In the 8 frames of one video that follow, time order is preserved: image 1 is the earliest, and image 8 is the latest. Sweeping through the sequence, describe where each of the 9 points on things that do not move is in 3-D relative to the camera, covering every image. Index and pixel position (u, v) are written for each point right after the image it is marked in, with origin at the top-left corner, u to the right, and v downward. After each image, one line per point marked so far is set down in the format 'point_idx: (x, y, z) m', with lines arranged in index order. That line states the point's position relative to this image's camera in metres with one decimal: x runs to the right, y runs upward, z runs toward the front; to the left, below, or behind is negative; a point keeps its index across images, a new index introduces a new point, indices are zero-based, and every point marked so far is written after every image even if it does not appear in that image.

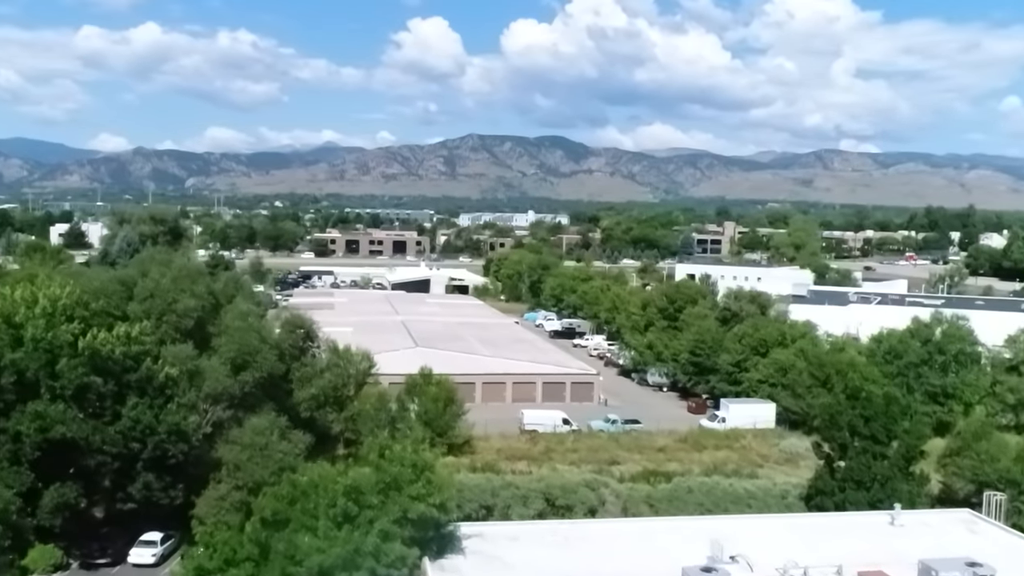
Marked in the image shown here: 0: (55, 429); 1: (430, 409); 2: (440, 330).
0: (-2.3, -0.7, +5.1) m
1: (-0.7, -1.0, +8.1) m
2: (-1.0, -0.6, +13.9) m
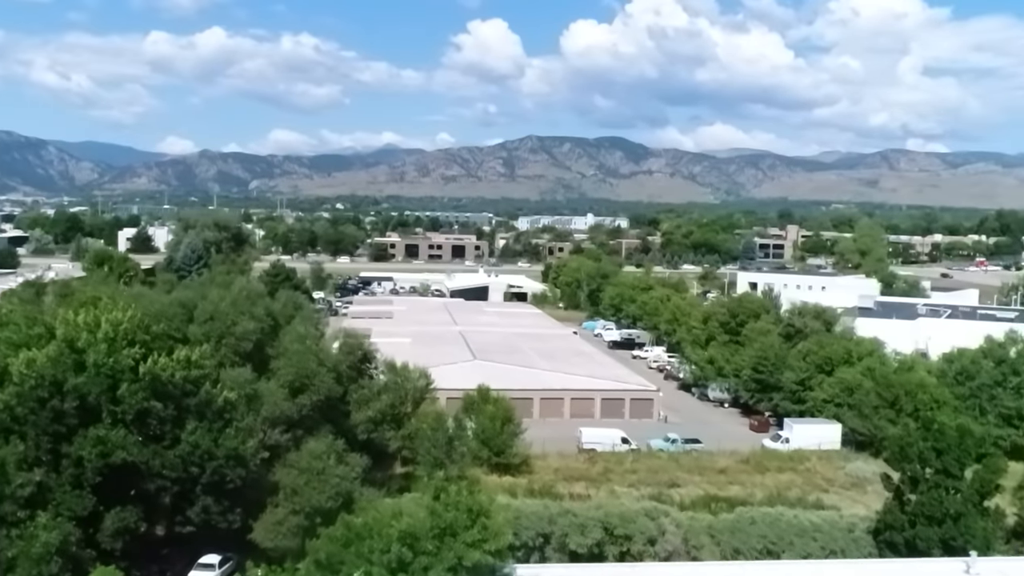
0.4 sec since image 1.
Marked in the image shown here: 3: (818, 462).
0: (-2.0, -0.8, +5.2) m
1: (-0.2, -1.1, +8.0) m
2: (-0.2, -0.7, +13.8) m
3: (+2.6, -1.5, +8.6) m
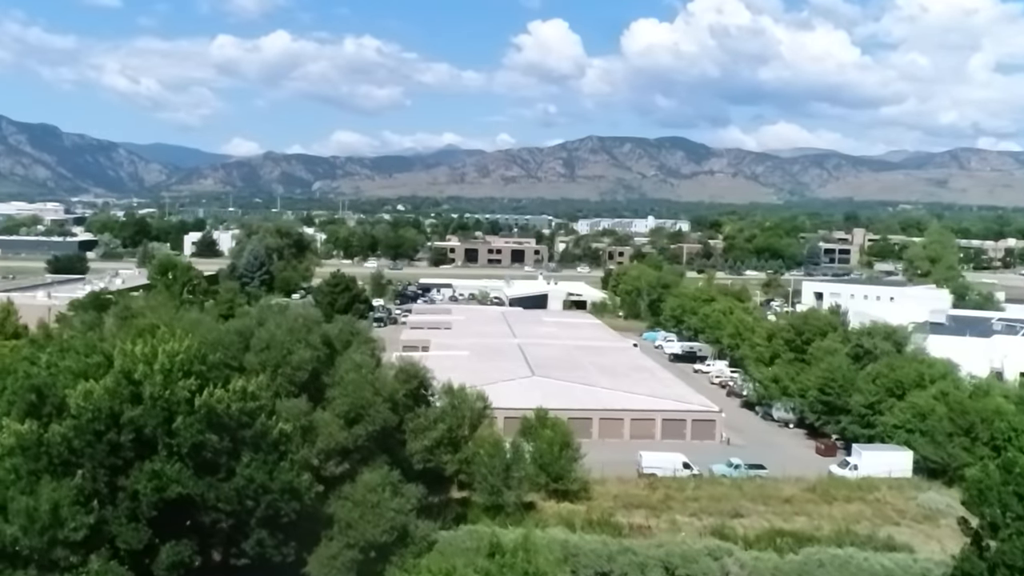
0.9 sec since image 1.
0: (-1.7, -1.0, +5.2) m
1: (+0.3, -1.3, +7.9) m
2: (+0.6, -0.9, +13.7) m
3: (+3.1, -1.7, +8.3) m
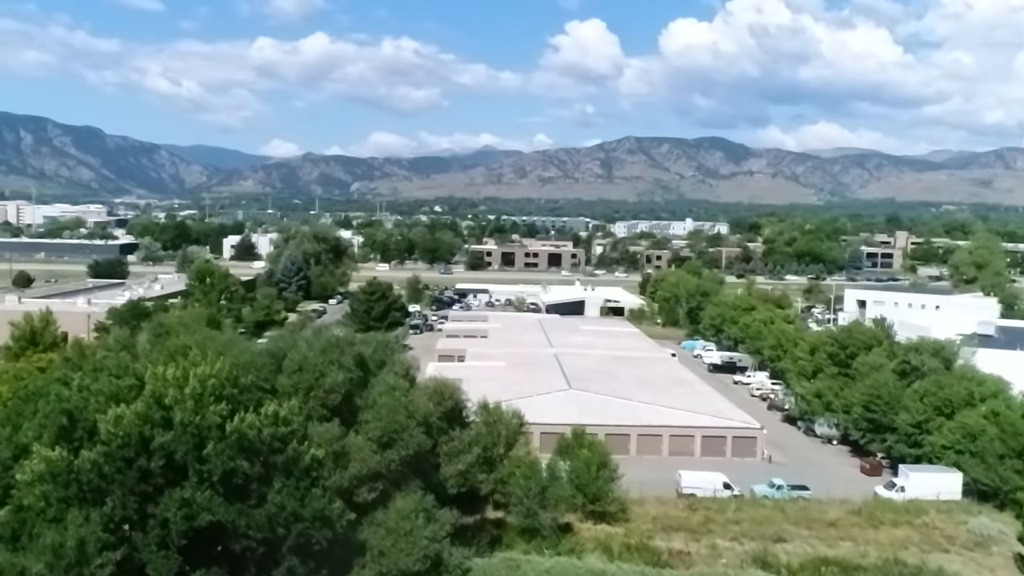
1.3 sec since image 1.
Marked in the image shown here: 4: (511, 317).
0: (-1.6, -1.1, +5.1) m
1: (+0.5, -1.4, +7.7) m
2: (+1.1, -1.0, +13.5) m
3: (+3.4, -1.8, +8.1) m
4: (0.0, -0.6, +20.0) m
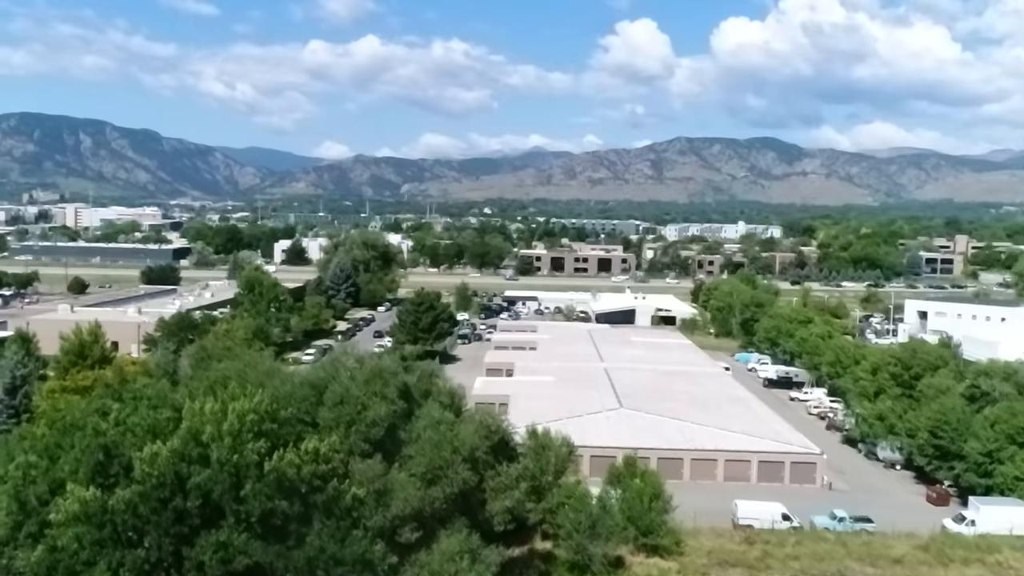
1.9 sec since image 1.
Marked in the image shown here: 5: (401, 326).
0: (-1.3, -1.3, +4.9) m
1: (+0.9, -1.6, +7.4) m
2: (+1.7, -1.2, +13.2) m
3: (+3.8, -2.0, +7.6) m
4: (+1.0, -0.8, +19.7) m
5: (-1.8, -0.6, +16.6) m
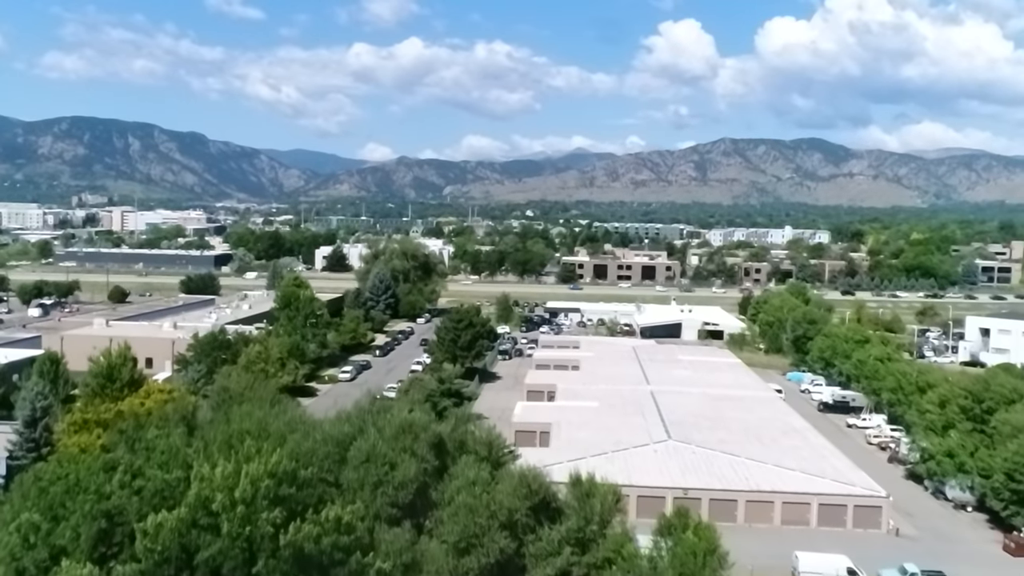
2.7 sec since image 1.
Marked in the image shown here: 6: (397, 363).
0: (-1.1, -1.6, +4.4) m
1: (+1.2, -1.8, +6.9) m
2: (+2.3, -1.5, +12.5) m
3: (+4.1, -2.3, +6.9) m
4: (+1.8, -1.0, +19.1) m
5: (-1.1, -0.9, +16.1) m
6: (-2.1, -1.4, +18.1) m
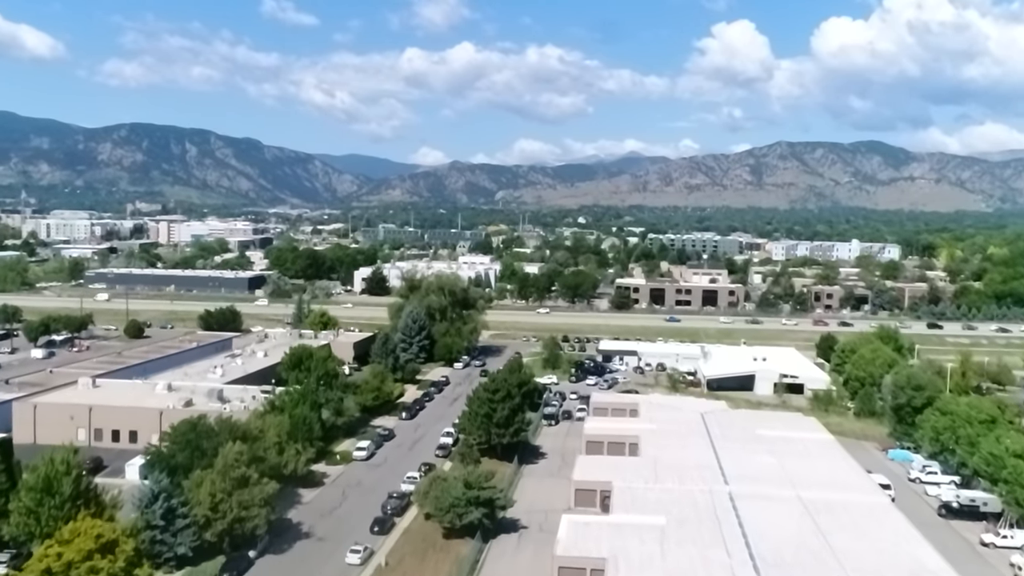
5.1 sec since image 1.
0: (-1.1, -2.3, +1.8) m
1: (+1.3, -2.6, +4.2) m
2: (+2.7, -2.3, +9.8) m
3: (+4.2, -3.1, +4.1) m
4: (+2.5, -1.9, +16.4) m
5: (-0.5, -1.7, +13.5) m
6: (-1.3, -2.2, +15.6) m
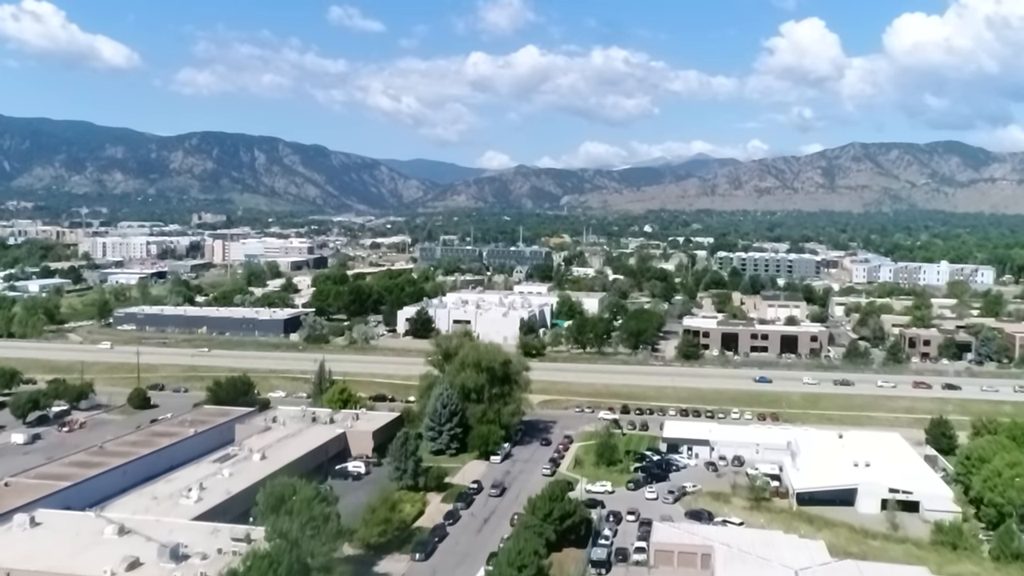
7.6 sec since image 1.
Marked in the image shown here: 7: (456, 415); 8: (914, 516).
0: (-1.6, -3.7, -1.4) m
1: (+1.0, -4.0, +0.8) m
2: (+2.8, -3.7, +6.3) m
3: (+3.9, -4.4, +0.5) m
4: (+3.0, -3.3, +12.9) m
5: (-0.2, -3.1, +10.2) m
6: (-0.9, -3.6, +12.4) m
7: (-1.0, -2.3, +18.0) m
8: (+6.0, -3.4, +15.1) m
